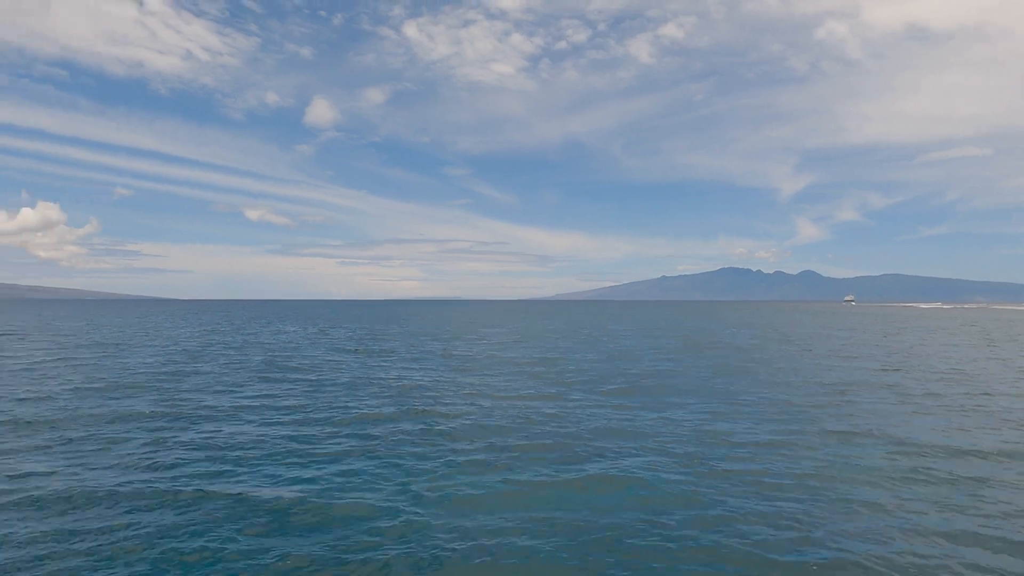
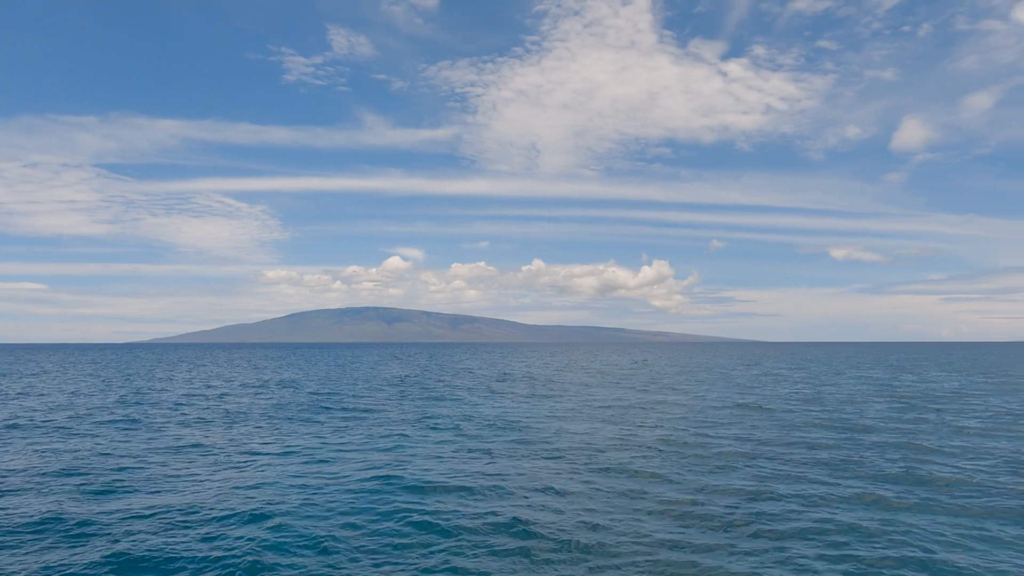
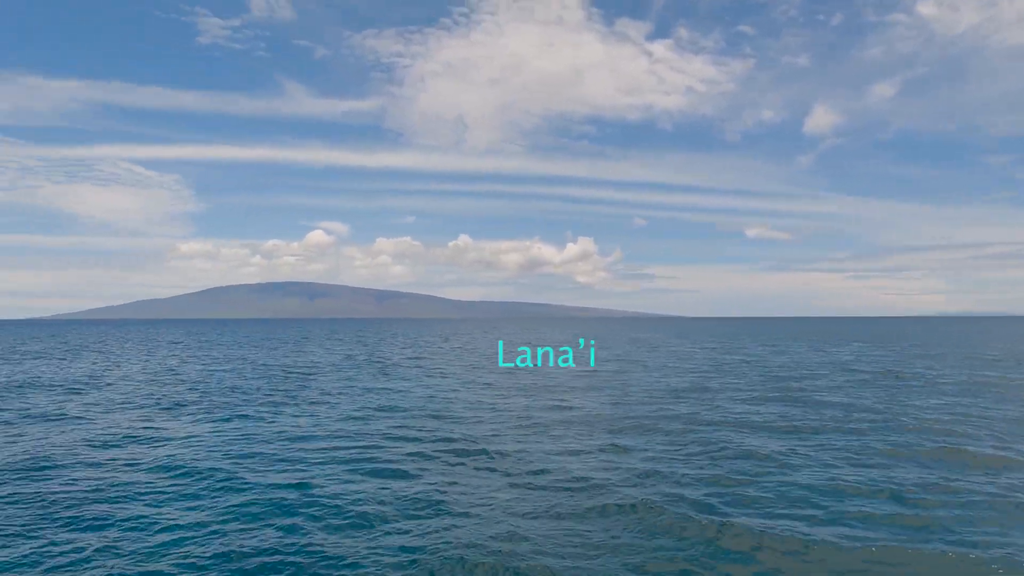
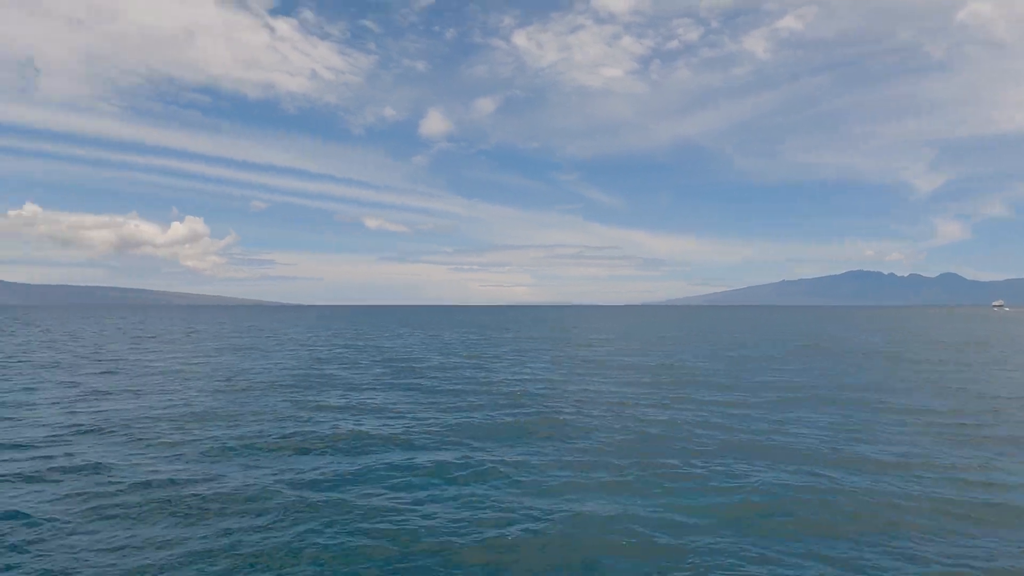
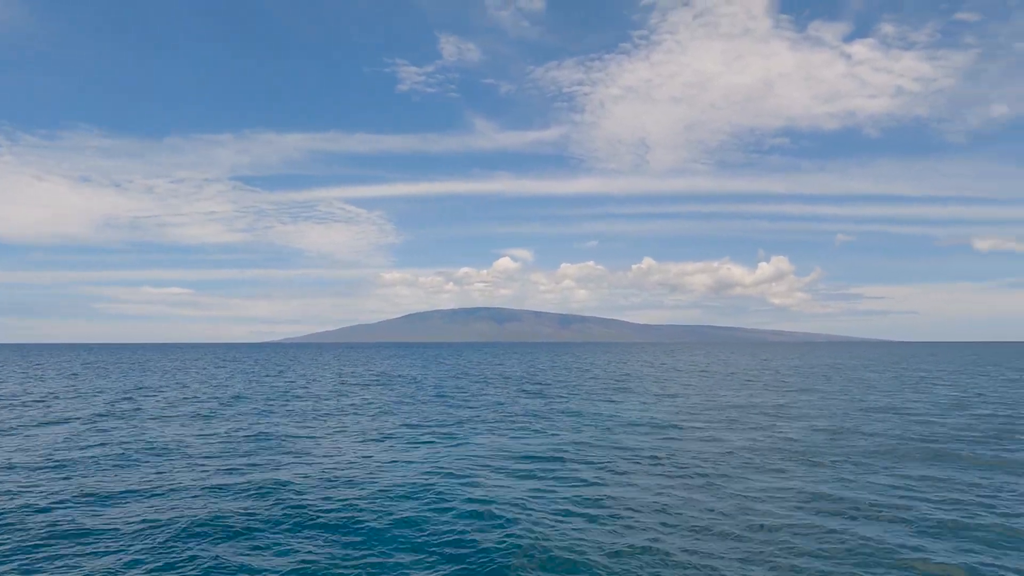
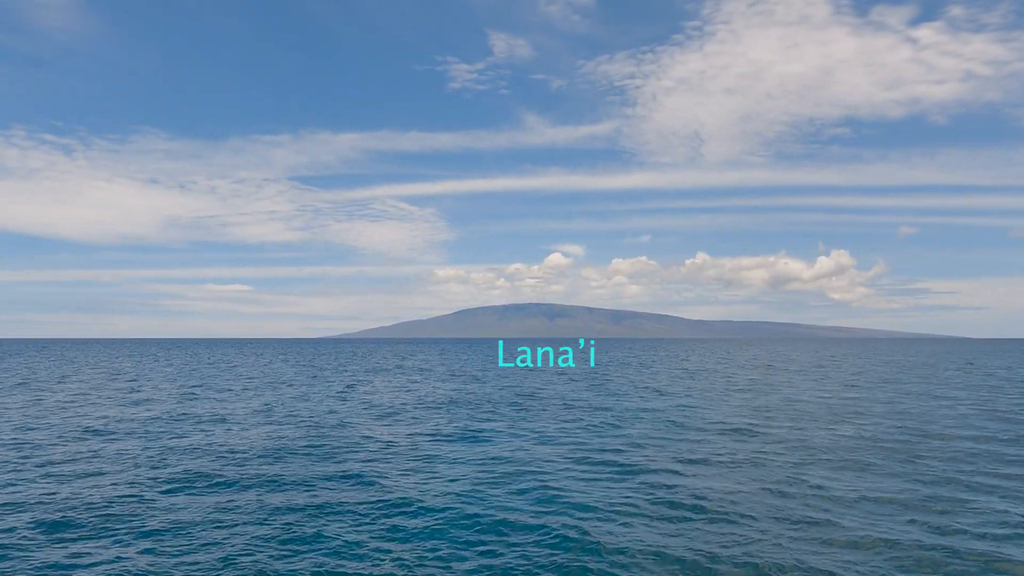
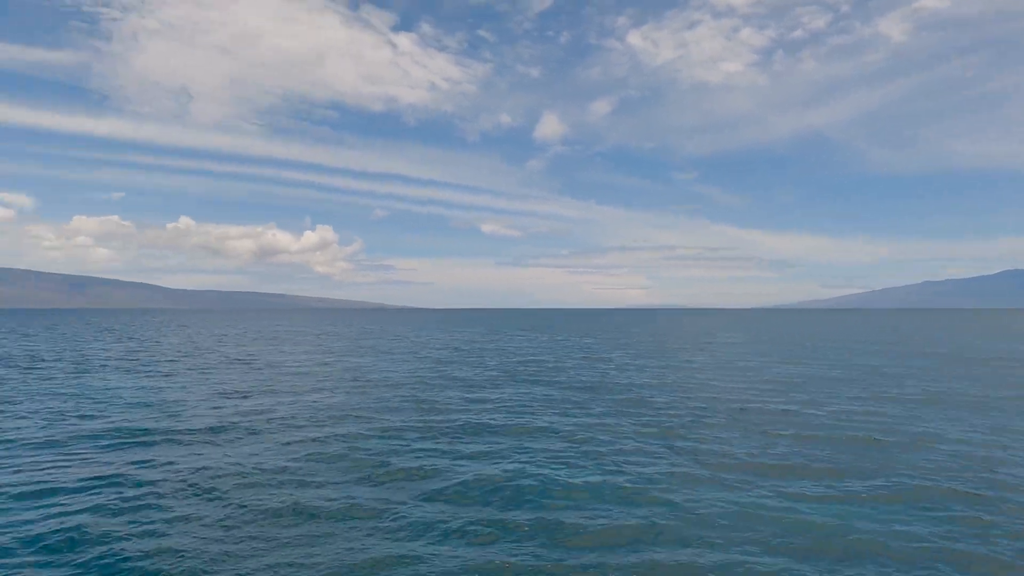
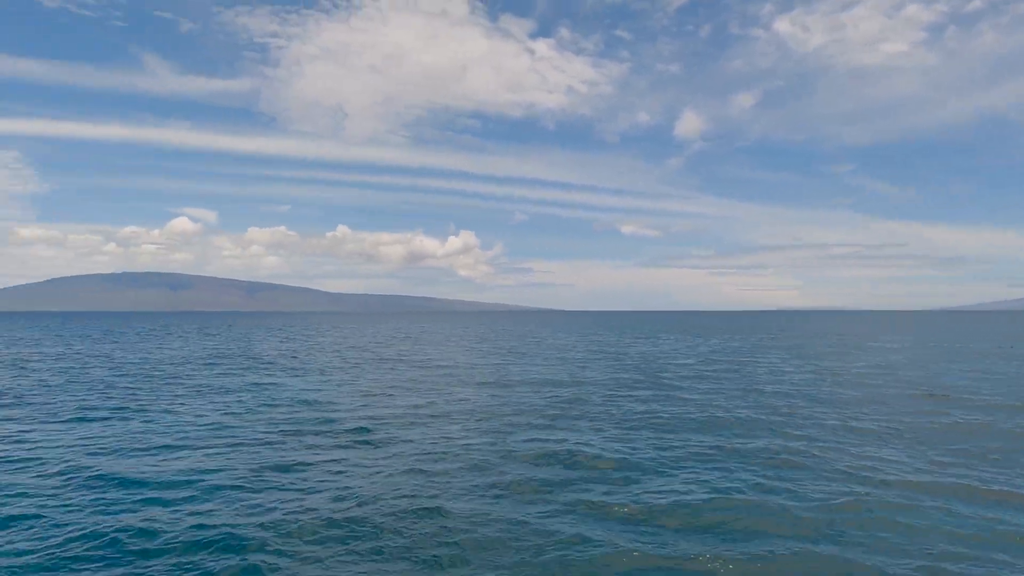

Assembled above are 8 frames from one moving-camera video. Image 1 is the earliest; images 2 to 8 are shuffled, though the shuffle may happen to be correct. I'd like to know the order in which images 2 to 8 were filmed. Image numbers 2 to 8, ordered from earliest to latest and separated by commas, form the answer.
4, 7, 8, 3, 6, 5, 2
